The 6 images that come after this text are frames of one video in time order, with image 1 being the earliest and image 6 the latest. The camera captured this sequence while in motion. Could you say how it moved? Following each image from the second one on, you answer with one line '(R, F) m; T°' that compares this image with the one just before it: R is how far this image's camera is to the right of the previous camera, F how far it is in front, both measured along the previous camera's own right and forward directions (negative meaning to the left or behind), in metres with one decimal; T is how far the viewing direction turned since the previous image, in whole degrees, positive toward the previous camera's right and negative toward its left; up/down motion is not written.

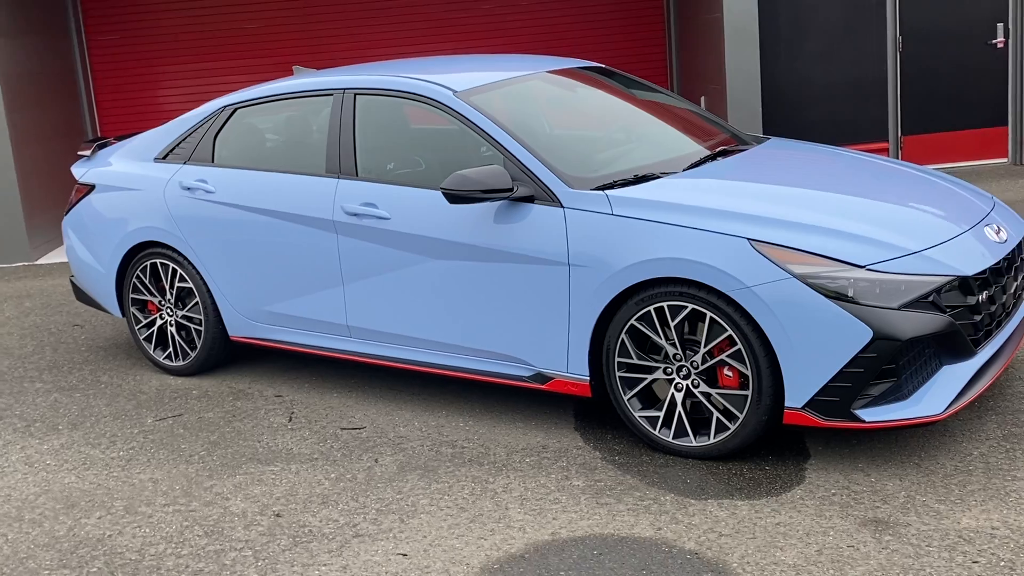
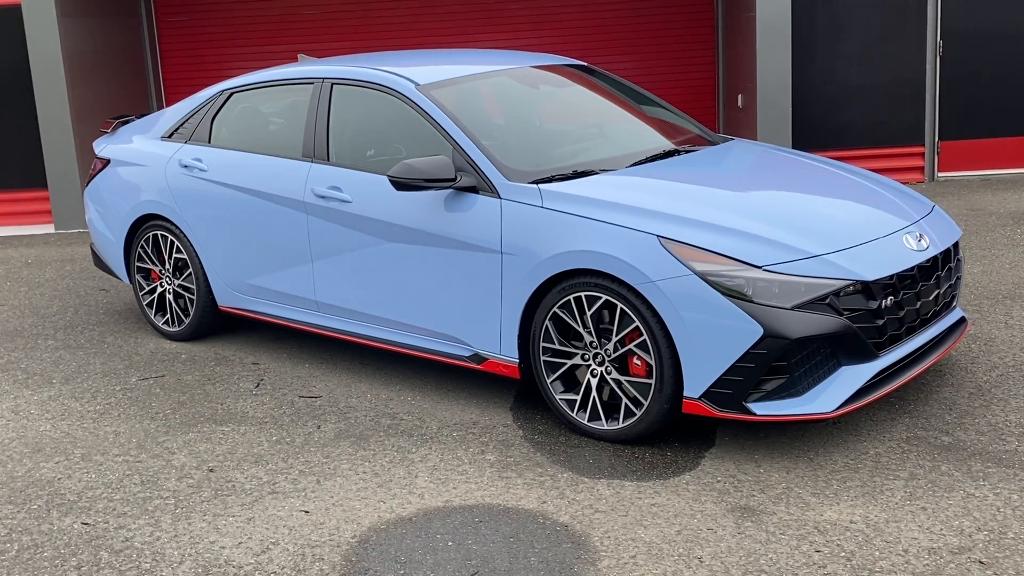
(+0.7, -0.2) m; -5°
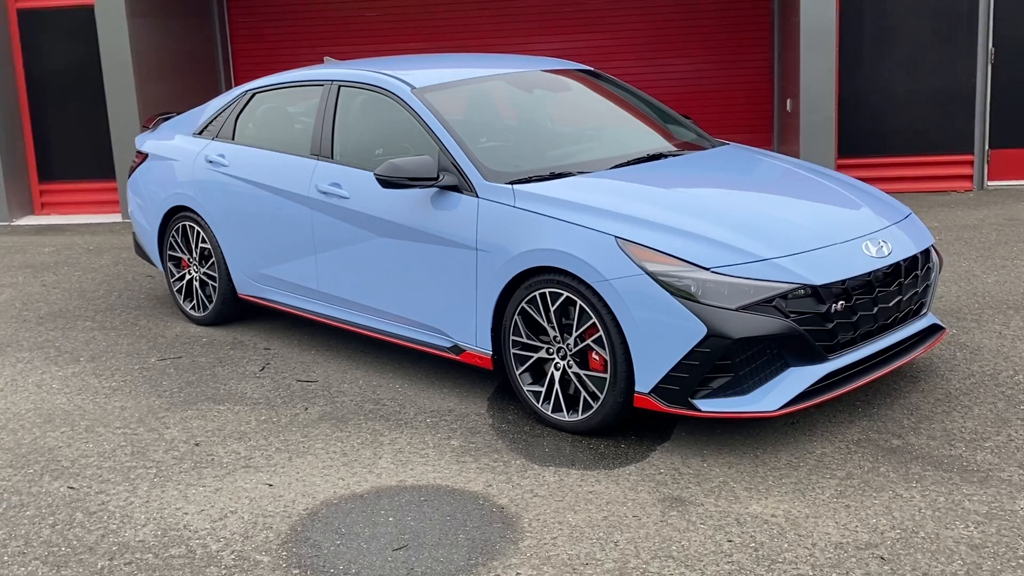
(+0.5, -0.2) m; -5°
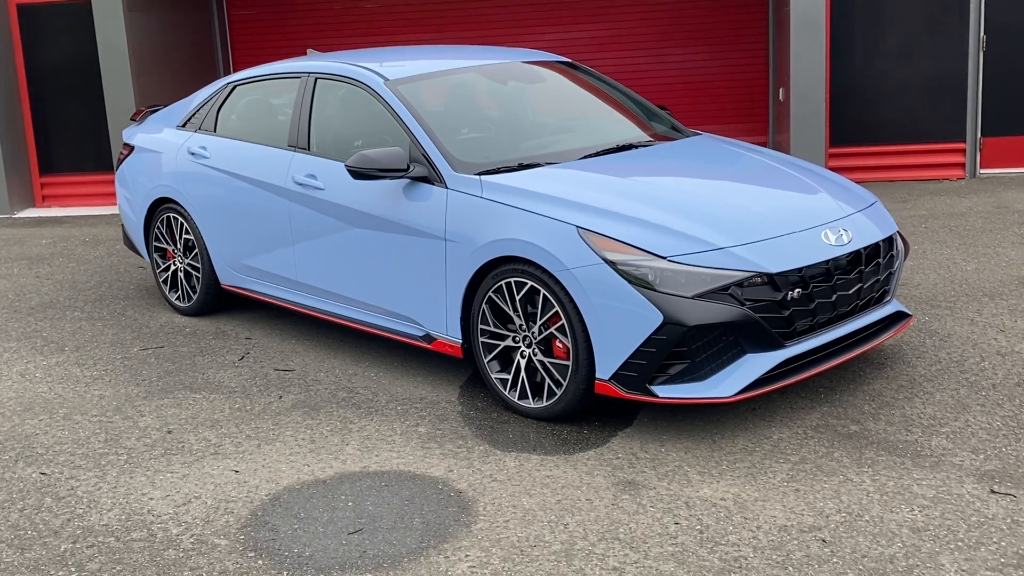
(+0.2, -0.1) m; -1°
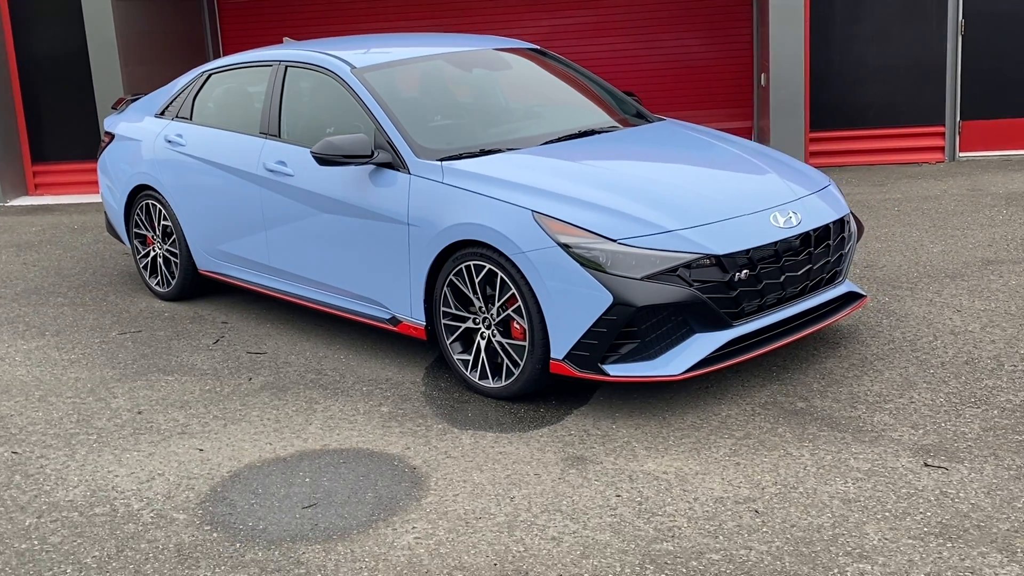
(+0.2, -0.1) m; 0°
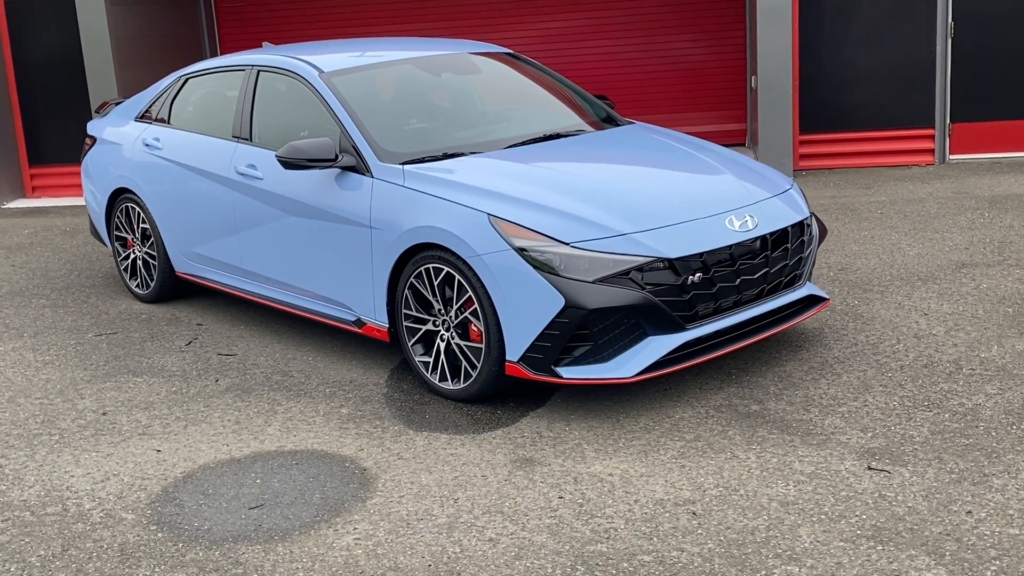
(+0.2, 0.0) m; -1°
